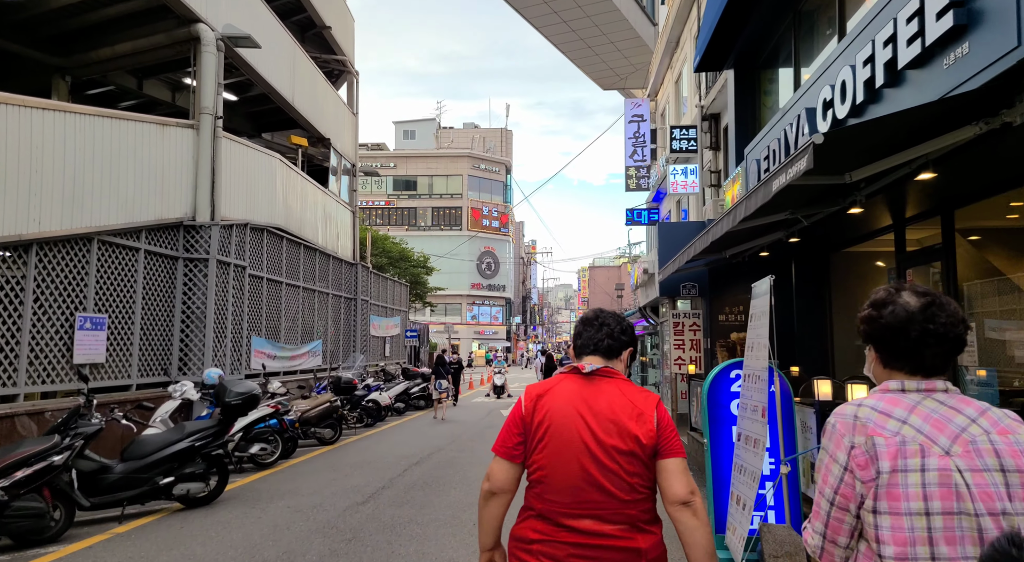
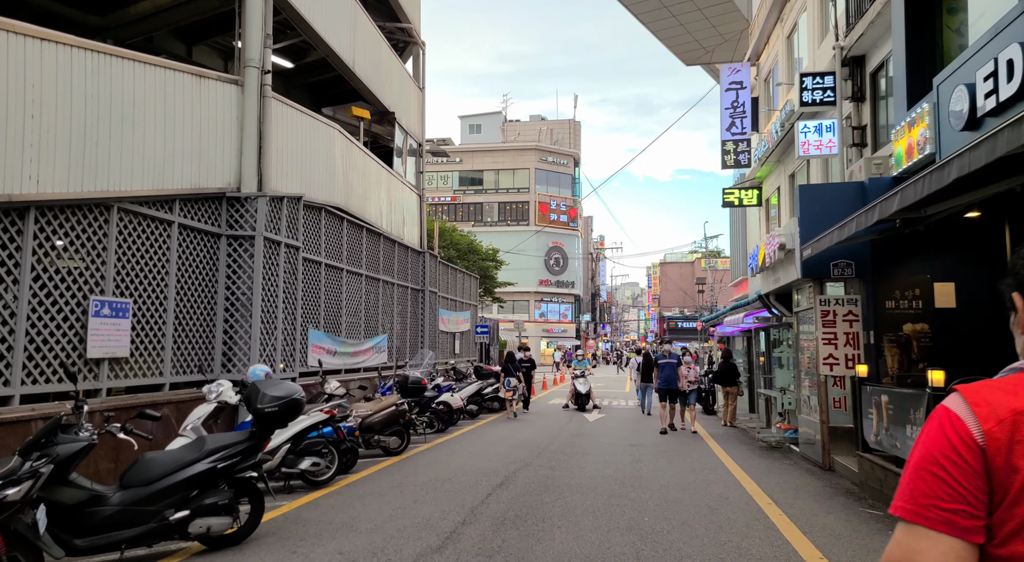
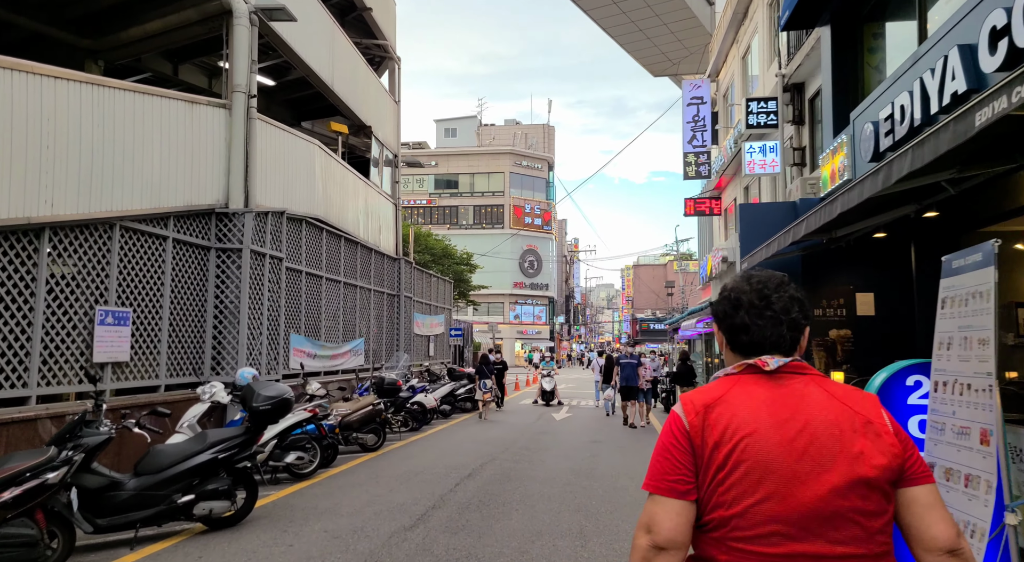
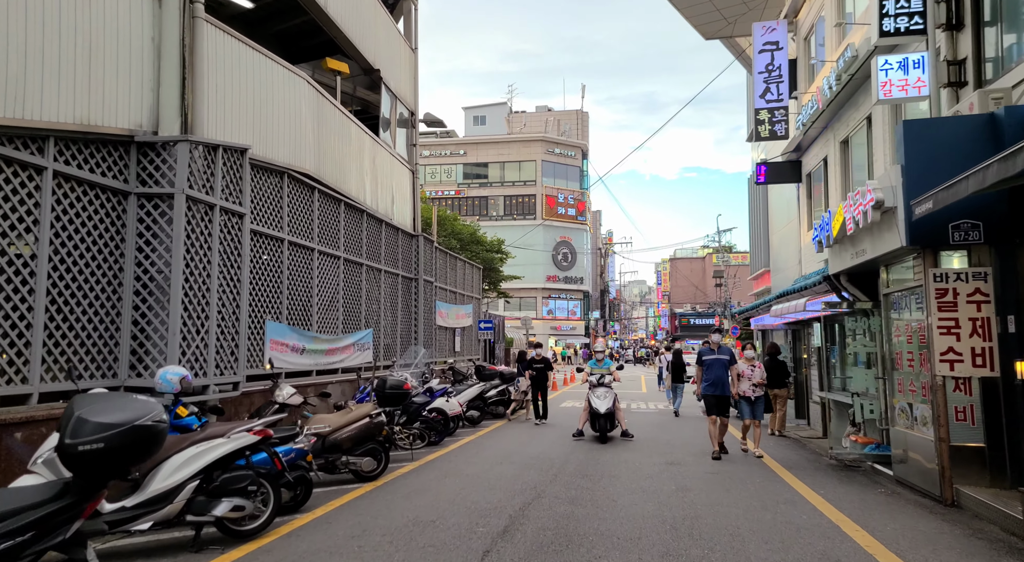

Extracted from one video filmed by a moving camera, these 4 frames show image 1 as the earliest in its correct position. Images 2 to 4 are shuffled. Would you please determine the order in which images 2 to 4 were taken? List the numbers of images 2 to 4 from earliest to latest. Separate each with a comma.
3, 2, 4
